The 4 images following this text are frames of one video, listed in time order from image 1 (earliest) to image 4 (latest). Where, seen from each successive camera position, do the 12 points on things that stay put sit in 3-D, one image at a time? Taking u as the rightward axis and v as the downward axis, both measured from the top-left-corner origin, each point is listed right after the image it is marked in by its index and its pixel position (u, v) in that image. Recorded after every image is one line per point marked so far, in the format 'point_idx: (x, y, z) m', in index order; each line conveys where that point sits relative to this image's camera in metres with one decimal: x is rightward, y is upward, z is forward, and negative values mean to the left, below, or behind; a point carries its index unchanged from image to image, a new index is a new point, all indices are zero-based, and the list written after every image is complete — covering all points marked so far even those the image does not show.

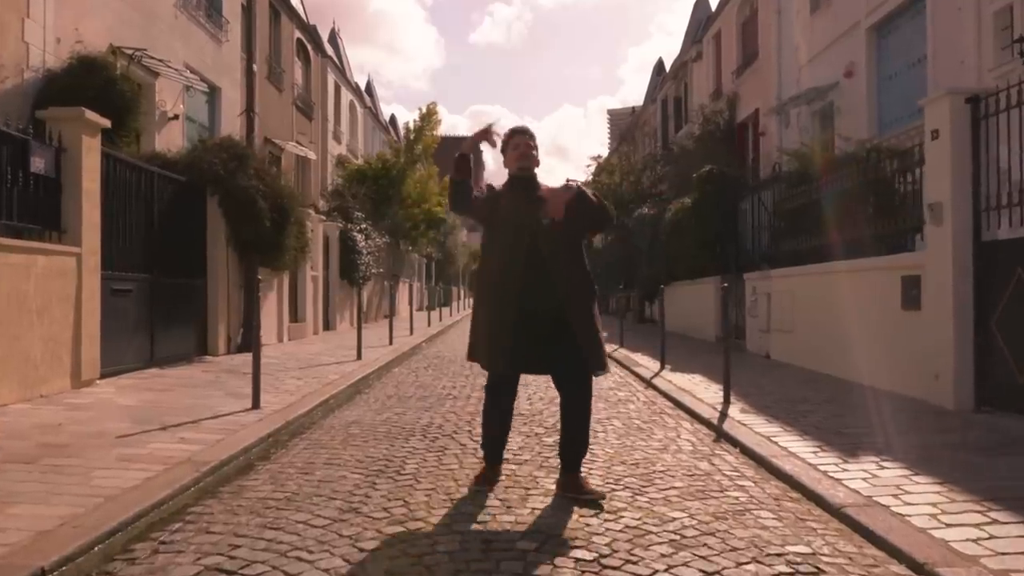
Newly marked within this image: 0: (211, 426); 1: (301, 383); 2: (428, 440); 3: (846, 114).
0: (-2.4, -1.1, +7.0) m
1: (-2.4, -1.1, +10.2) m
2: (-0.6, -1.1, +6.6) m
3: (+6.8, +3.5, +18.1) m
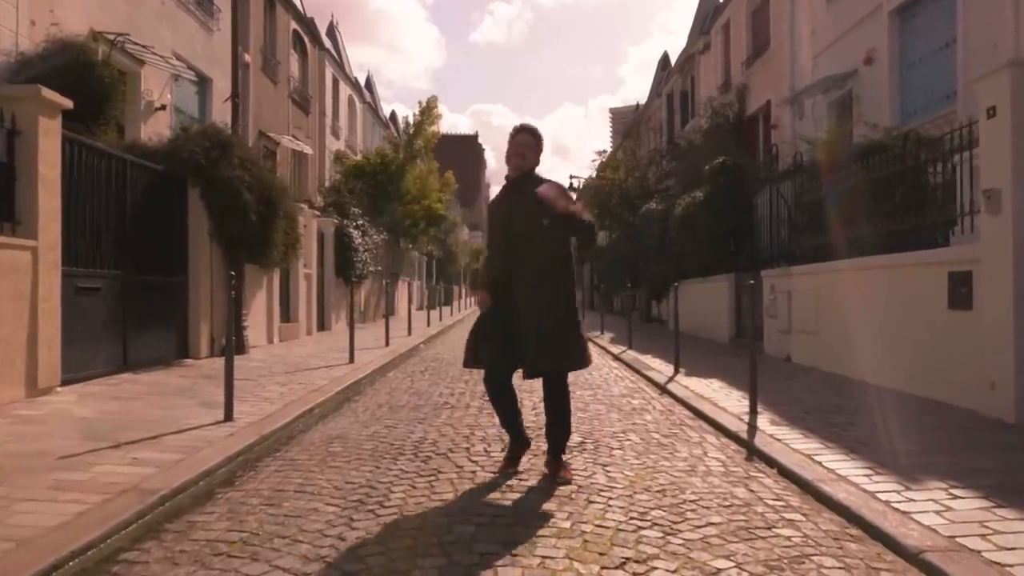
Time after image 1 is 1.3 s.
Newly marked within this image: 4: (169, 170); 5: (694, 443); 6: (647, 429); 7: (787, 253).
0: (-2.3, -1.1, +6.1) m
1: (-2.4, -1.1, +9.3) m
2: (-0.6, -1.1, +5.7) m
3: (+6.8, +3.6, +17.3) m
4: (-4.4, +1.5, +11.5) m
5: (+1.4, -1.2, +6.8) m
6: (+1.1, -1.2, +7.4) m
7: (+4.3, +0.6, +14.1) m
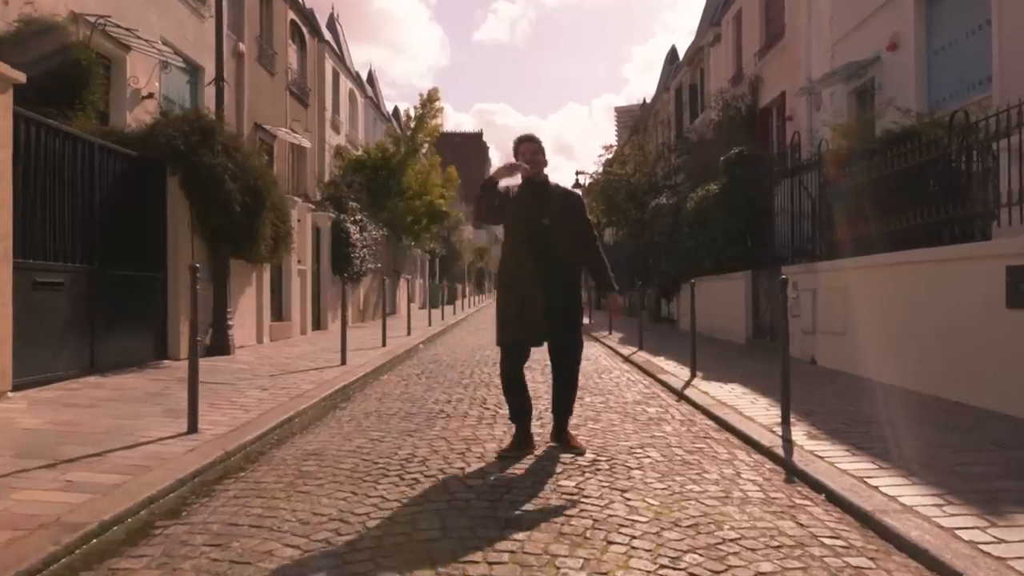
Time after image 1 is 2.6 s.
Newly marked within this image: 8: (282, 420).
0: (-2.3, -1.0, +5.2) m
1: (-2.3, -1.0, +8.5) m
2: (-0.6, -1.1, +4.9) m
3: (+6.9, +3.6, +16.4) m
4: (-4.3, +1.6, +10.6) m
5: (+1.4, -1.1, +5.9) m
6: (+1.1, -1.1, +6.5) m
7: (+4.4, +0.6, +13.2) m
8: (-1.8, -1.0, +7.1) m
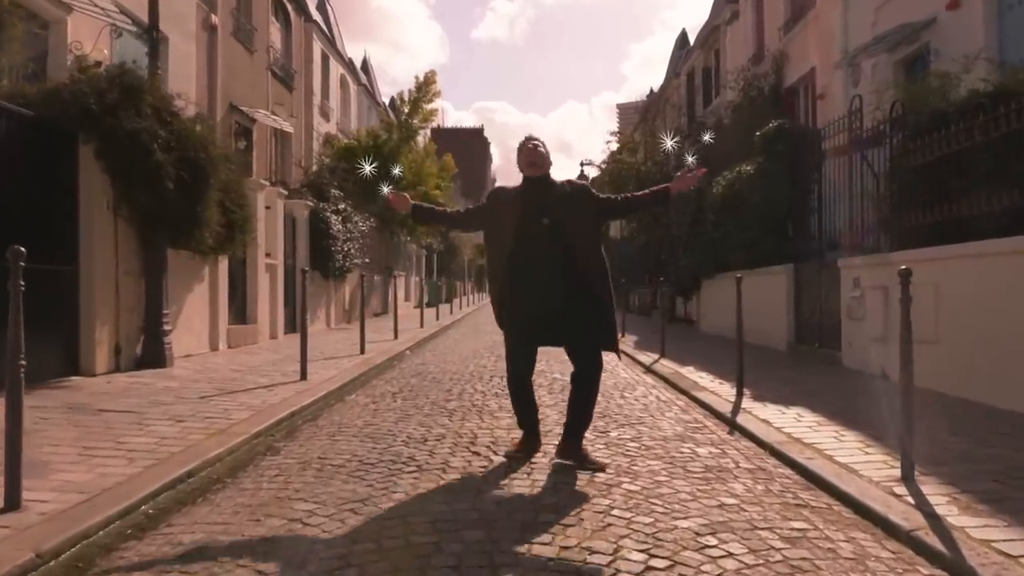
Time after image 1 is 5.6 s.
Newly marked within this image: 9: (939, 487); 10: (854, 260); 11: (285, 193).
0: (-2.3, -1.0, +3.0) m
1: (-2.3, -1.0, +6.2) m
2: (-0.6, -1.1, +2.6) m
3: (+6.9, +3.6, +14.1) m
4: (-4.3, +1.6, +8.4) m
5: (+1.4, -1.1, +3.7) m
6: (+1.1, -1.1, +4.3) m
7: (+4.4, +0.7, +10.9) m
8: (-1.8, -1.0, +4.8) m
9: (+2.3, -1.1, +4.8) m
10: (+4.1, +0.3, +10.6) m
11: (-4.0, +1.7, +15.8) m
